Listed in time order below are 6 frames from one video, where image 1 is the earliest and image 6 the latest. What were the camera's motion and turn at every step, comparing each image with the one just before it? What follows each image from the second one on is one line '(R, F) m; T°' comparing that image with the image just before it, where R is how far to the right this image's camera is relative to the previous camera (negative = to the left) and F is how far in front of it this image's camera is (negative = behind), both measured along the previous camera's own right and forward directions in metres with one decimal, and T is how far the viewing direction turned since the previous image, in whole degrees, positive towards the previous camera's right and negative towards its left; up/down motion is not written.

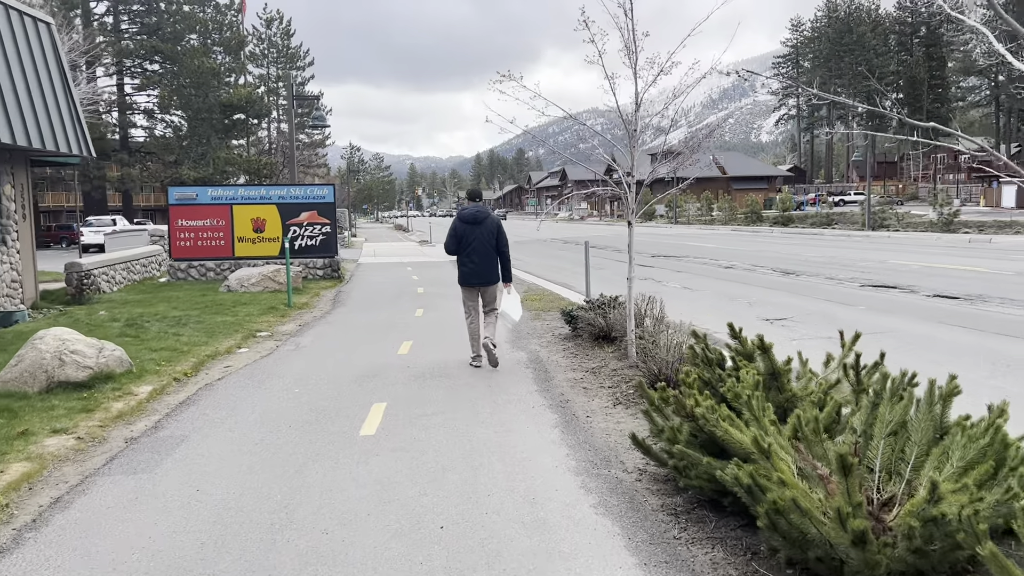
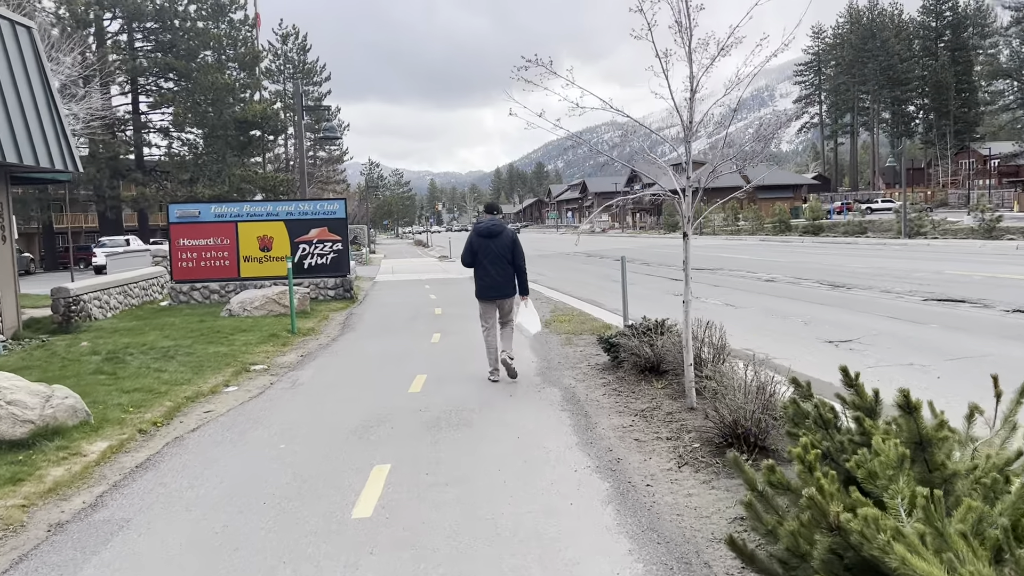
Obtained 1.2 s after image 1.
(-0.1, +1.2) m; -1°
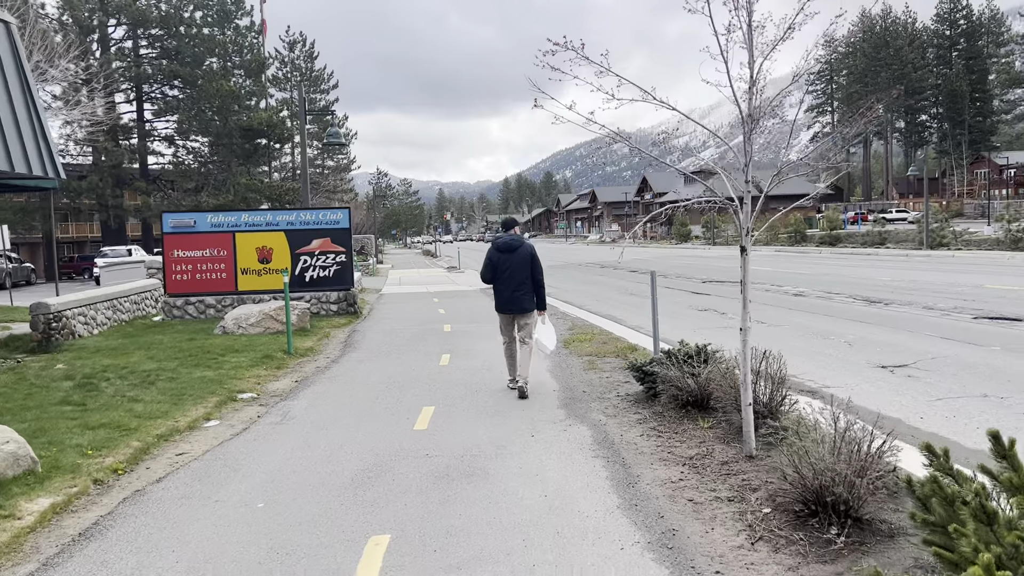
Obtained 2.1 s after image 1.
(-0.1, +0.9) m; -1°
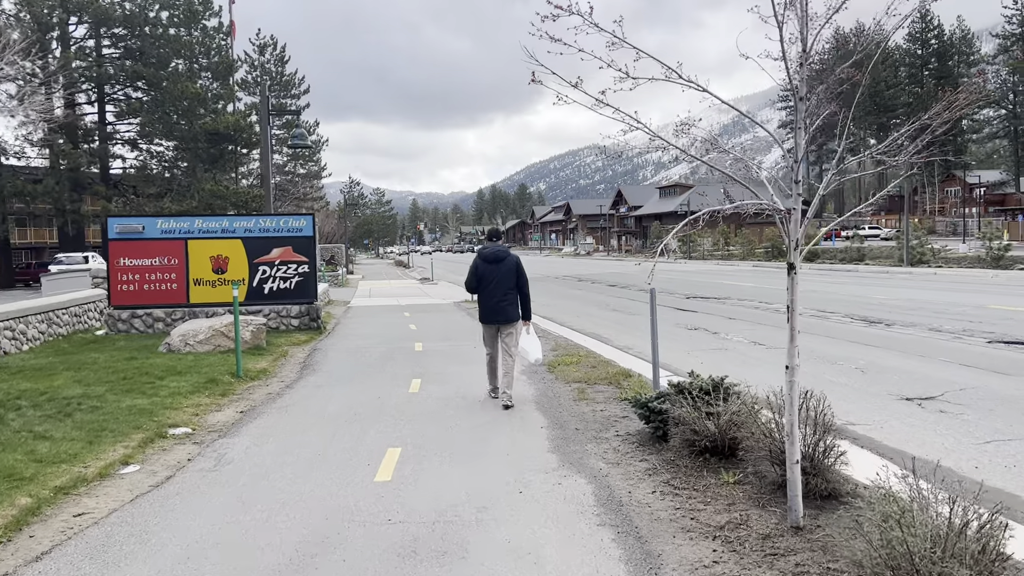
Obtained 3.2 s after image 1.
(-0.1, +1.1) m; +2°
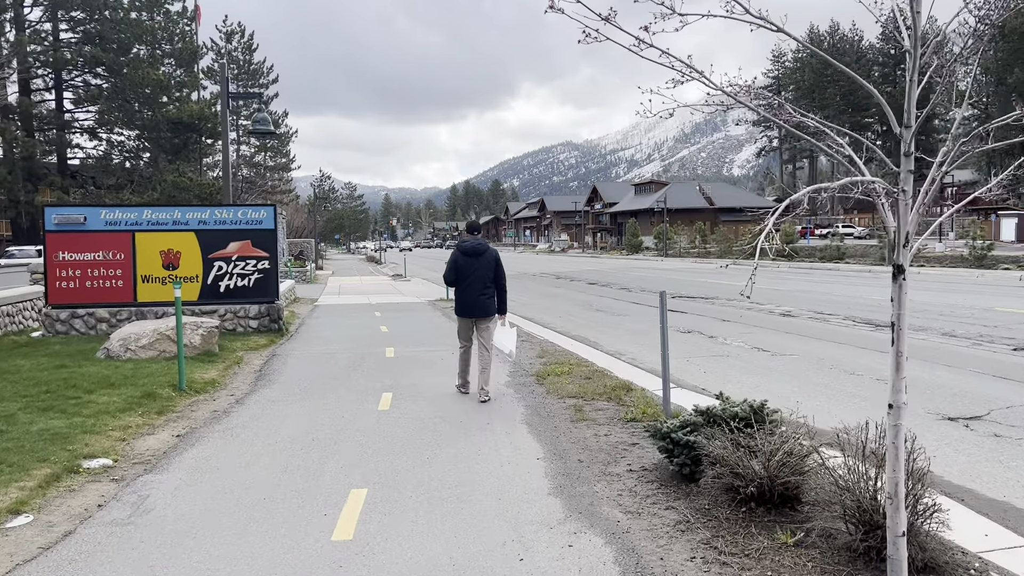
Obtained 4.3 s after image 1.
(-0.1, +1.1) m; +2°
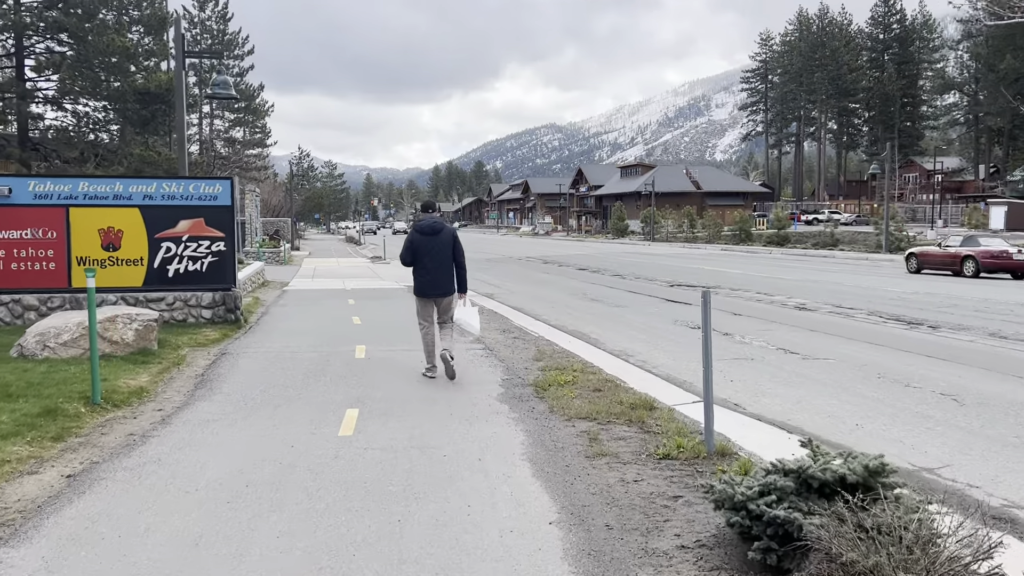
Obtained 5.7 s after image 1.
(-0.1, +1.5) m; +1°
